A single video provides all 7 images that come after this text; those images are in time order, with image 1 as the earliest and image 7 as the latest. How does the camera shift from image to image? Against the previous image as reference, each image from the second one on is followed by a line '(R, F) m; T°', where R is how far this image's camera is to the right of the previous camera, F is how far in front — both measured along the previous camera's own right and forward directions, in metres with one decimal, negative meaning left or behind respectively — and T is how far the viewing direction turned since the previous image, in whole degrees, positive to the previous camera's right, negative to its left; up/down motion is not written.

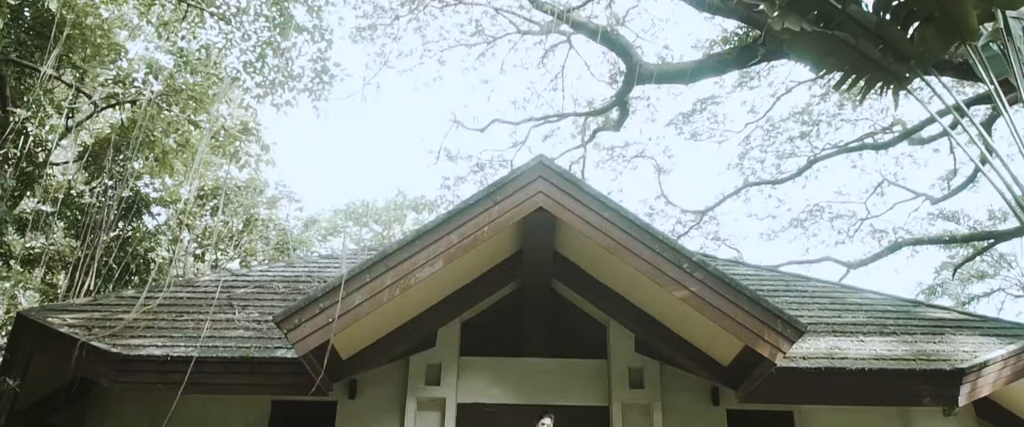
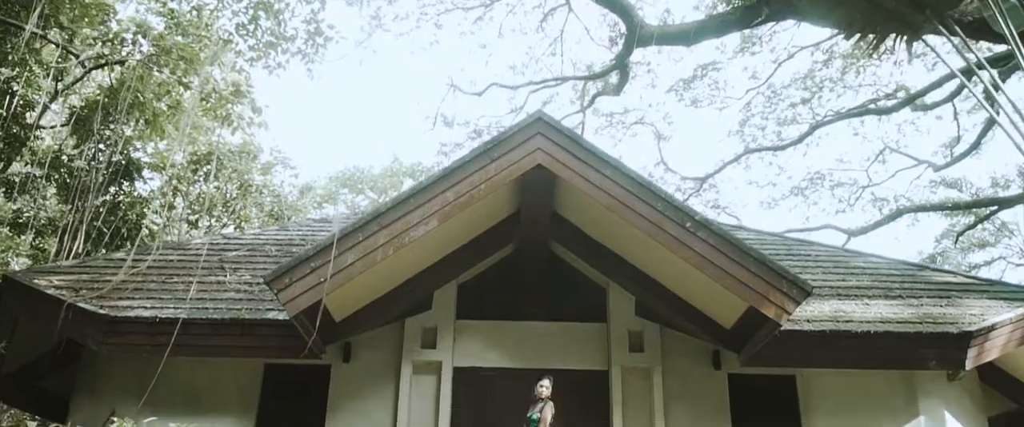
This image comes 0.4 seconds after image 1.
(0.0, +0.2) m; 0°
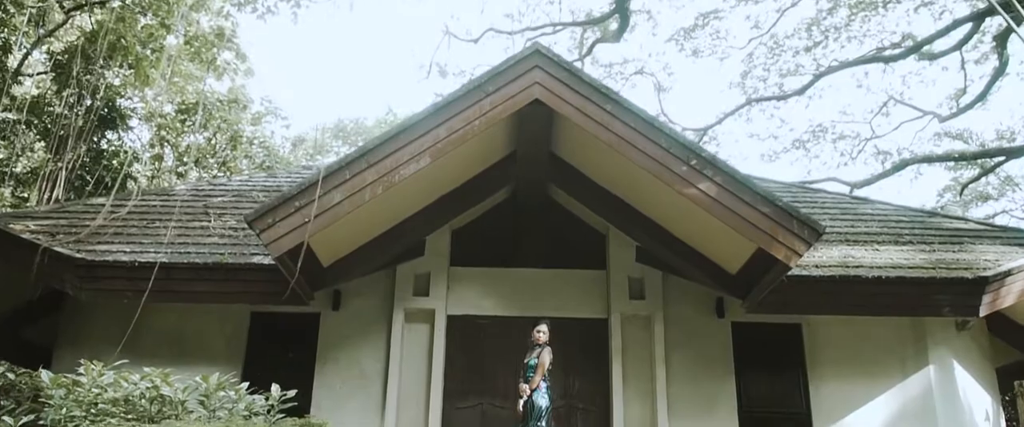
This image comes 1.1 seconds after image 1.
(0.0, +0.3) m; 0°
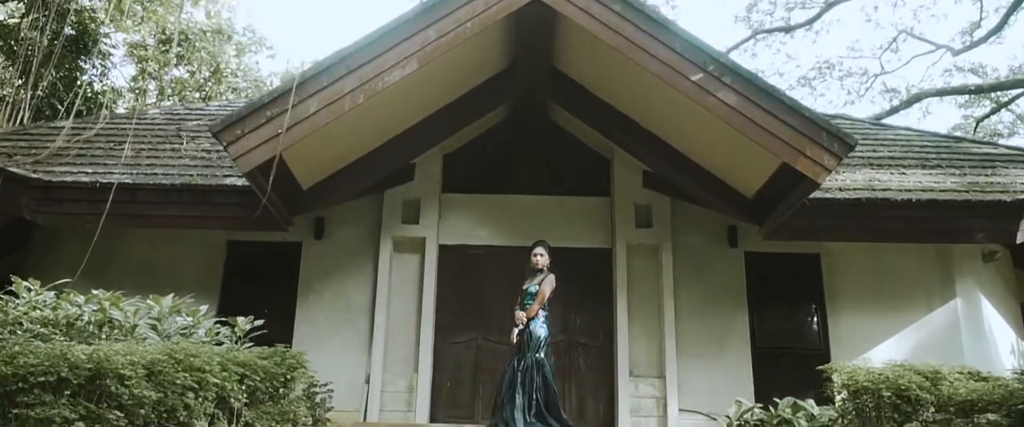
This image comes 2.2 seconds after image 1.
(0.0, +0.6) m; 0°
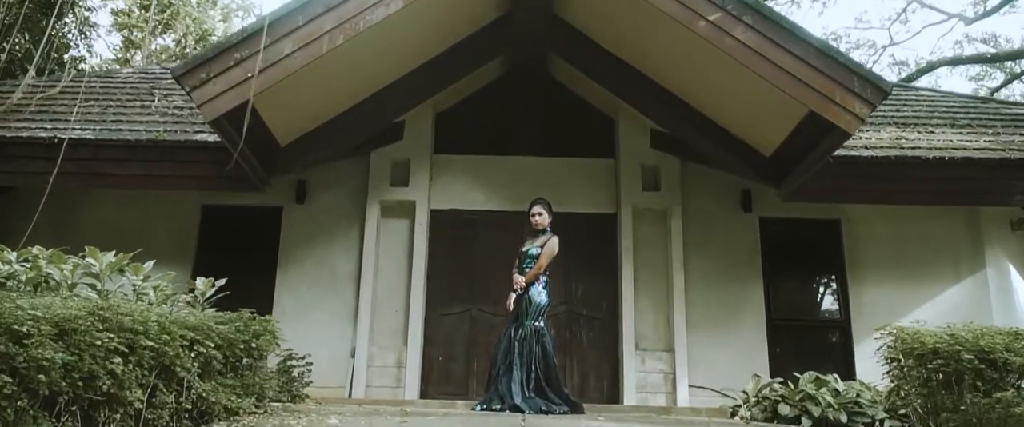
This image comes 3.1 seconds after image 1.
(0.0, +0.5) m; 0°
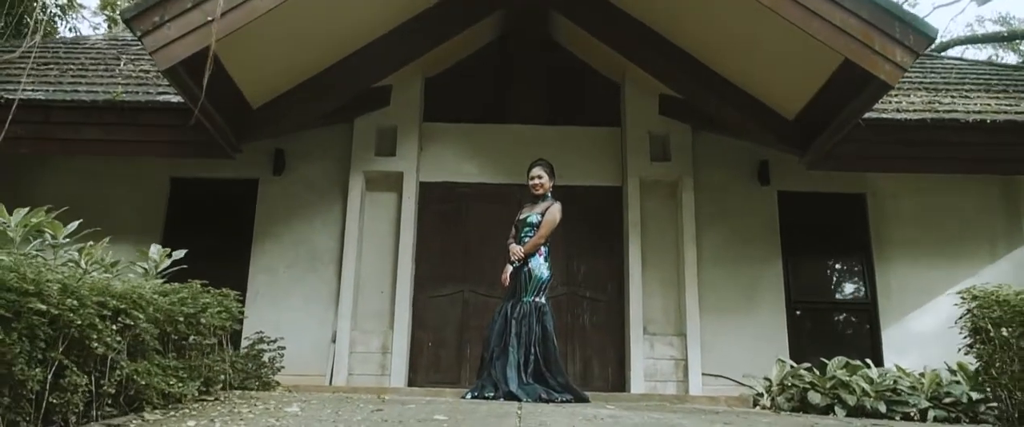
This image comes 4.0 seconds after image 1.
(0.0, +0.6) m; 0°
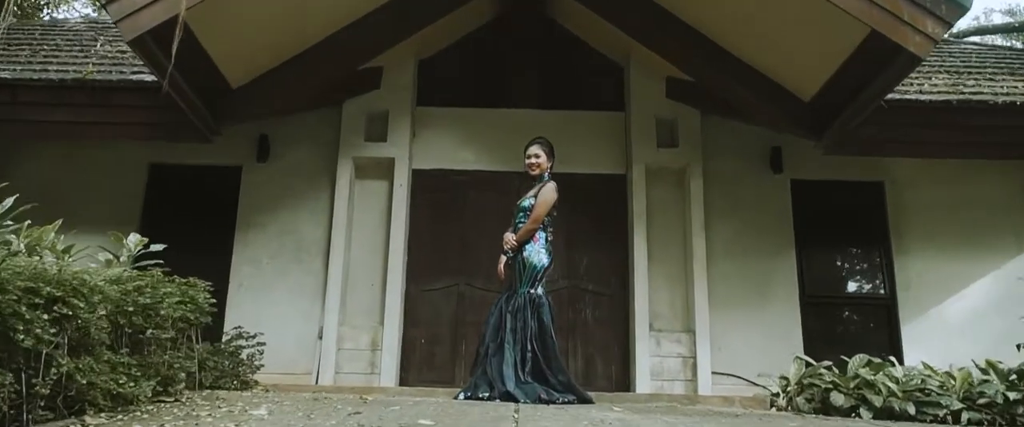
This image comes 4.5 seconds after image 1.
(0.0, +0.3) m; 0°
